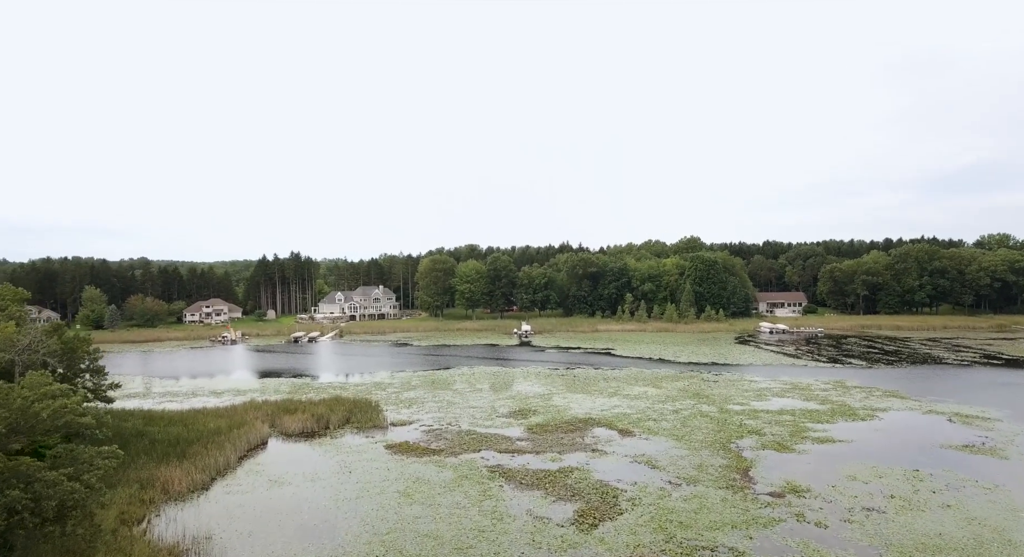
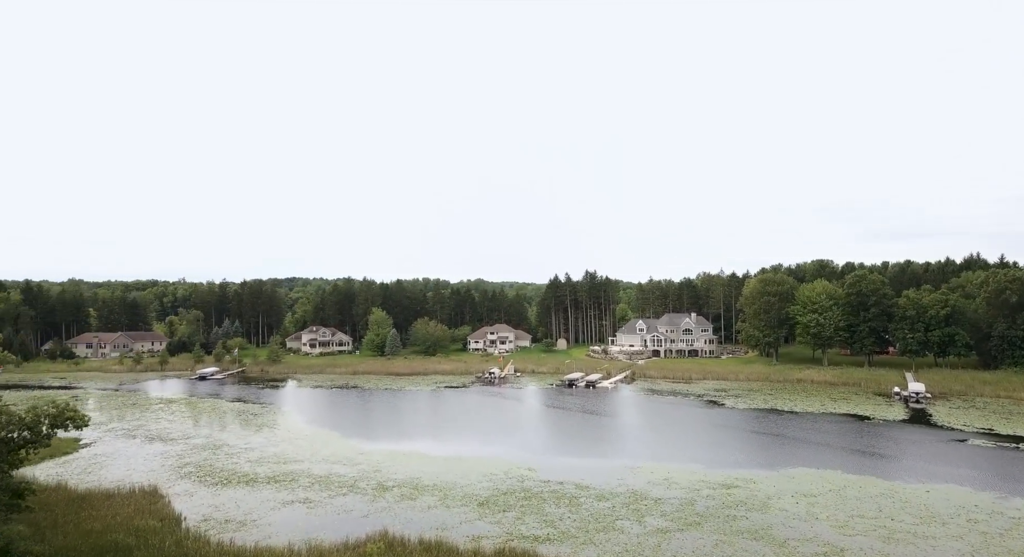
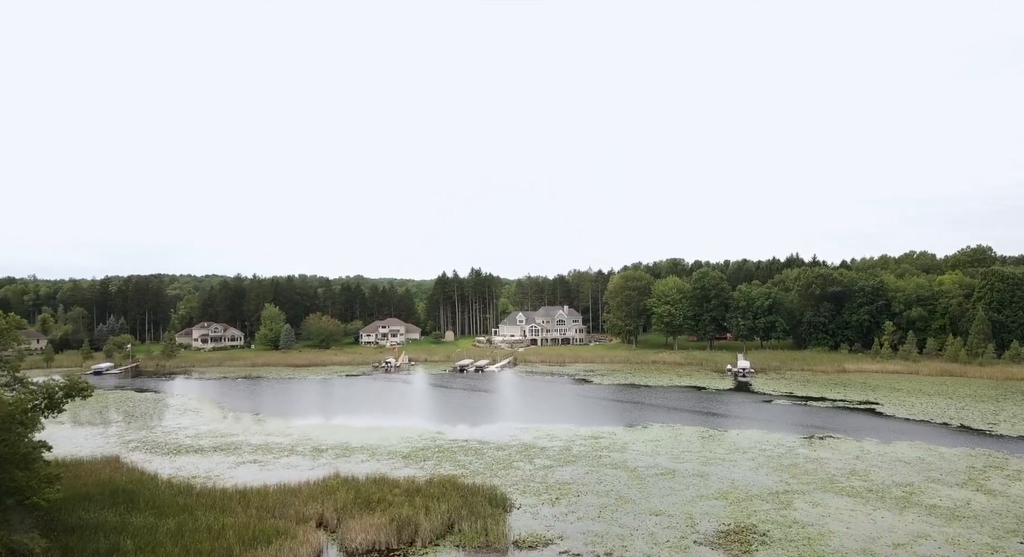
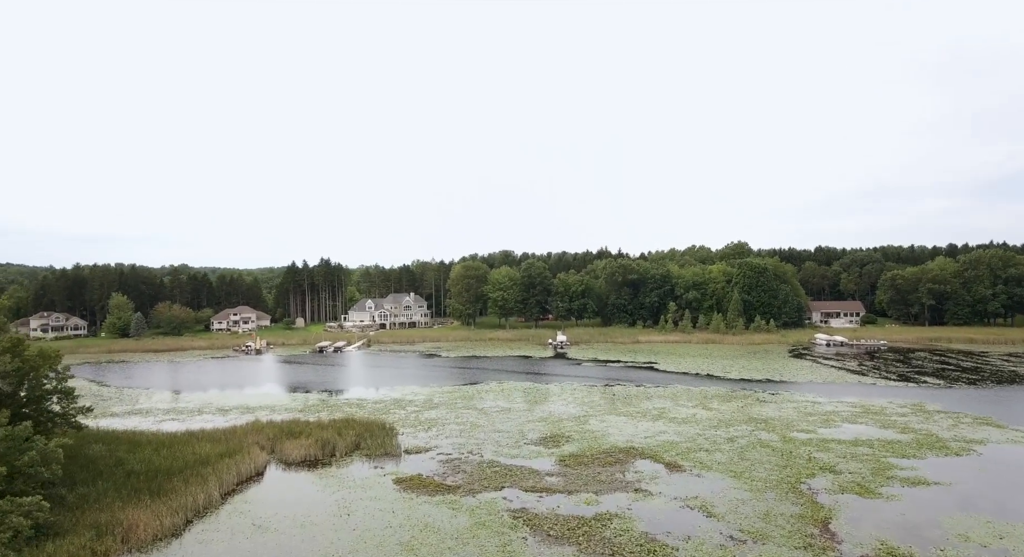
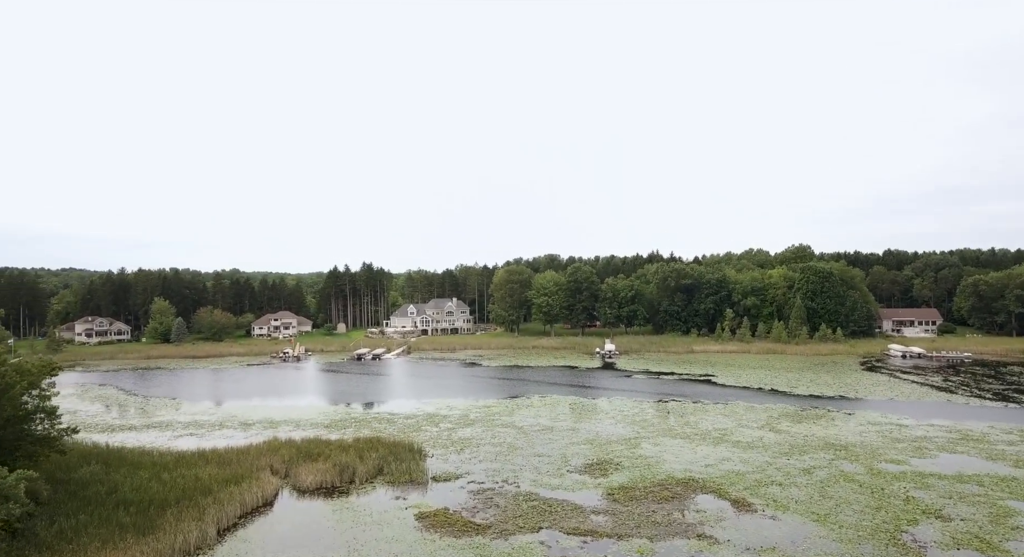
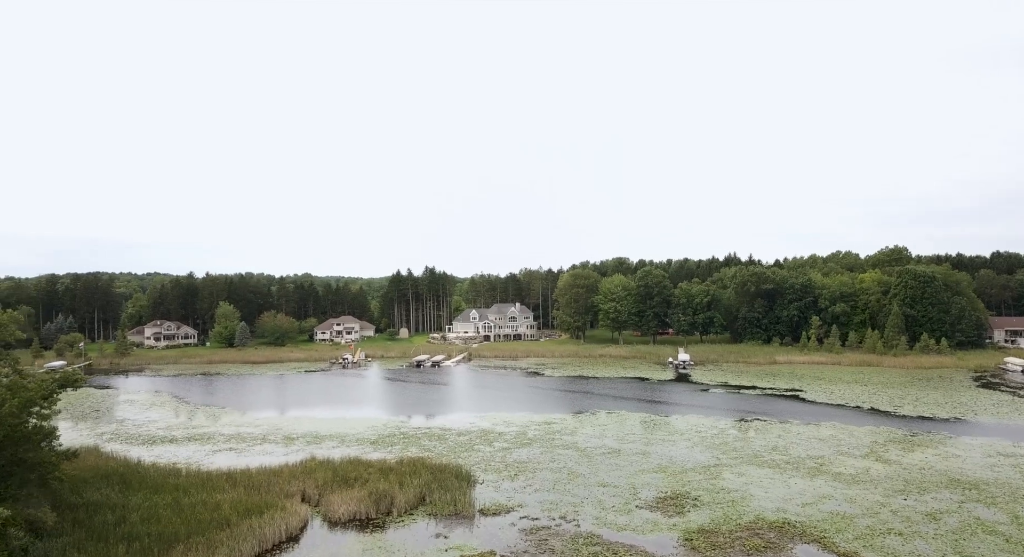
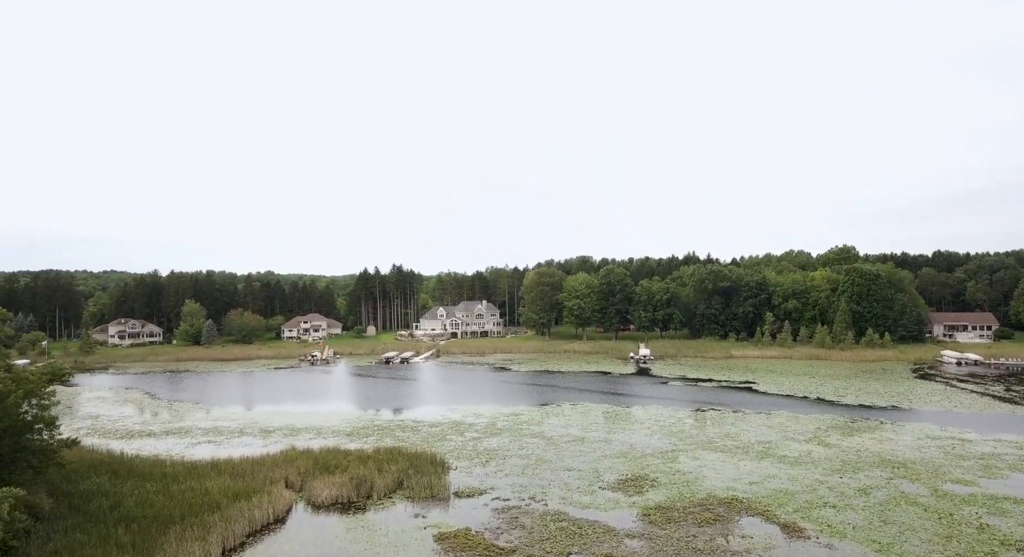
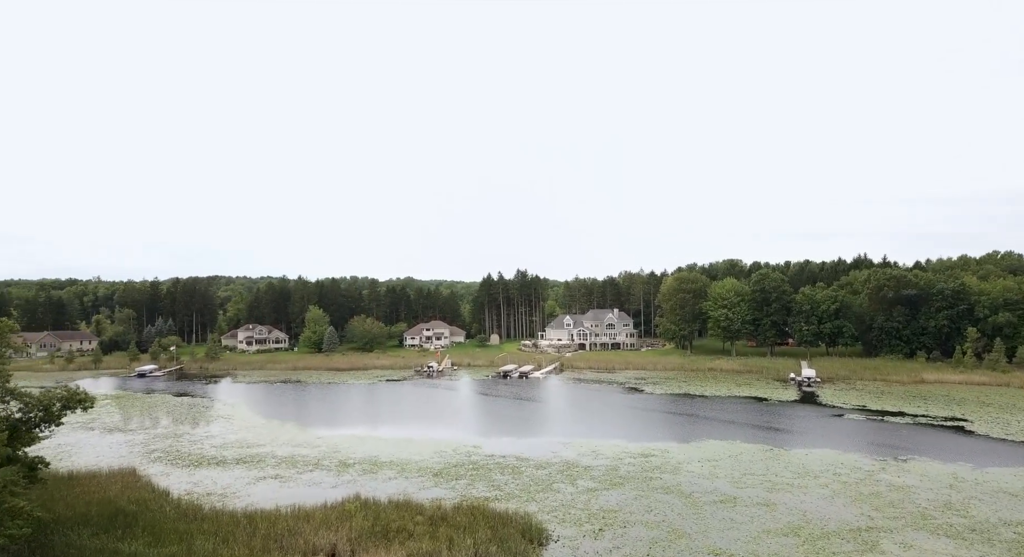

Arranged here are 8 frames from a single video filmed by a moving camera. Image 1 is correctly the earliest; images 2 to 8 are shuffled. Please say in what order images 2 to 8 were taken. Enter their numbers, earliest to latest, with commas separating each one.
4, 5, 7, 6, 3, 8, 2
